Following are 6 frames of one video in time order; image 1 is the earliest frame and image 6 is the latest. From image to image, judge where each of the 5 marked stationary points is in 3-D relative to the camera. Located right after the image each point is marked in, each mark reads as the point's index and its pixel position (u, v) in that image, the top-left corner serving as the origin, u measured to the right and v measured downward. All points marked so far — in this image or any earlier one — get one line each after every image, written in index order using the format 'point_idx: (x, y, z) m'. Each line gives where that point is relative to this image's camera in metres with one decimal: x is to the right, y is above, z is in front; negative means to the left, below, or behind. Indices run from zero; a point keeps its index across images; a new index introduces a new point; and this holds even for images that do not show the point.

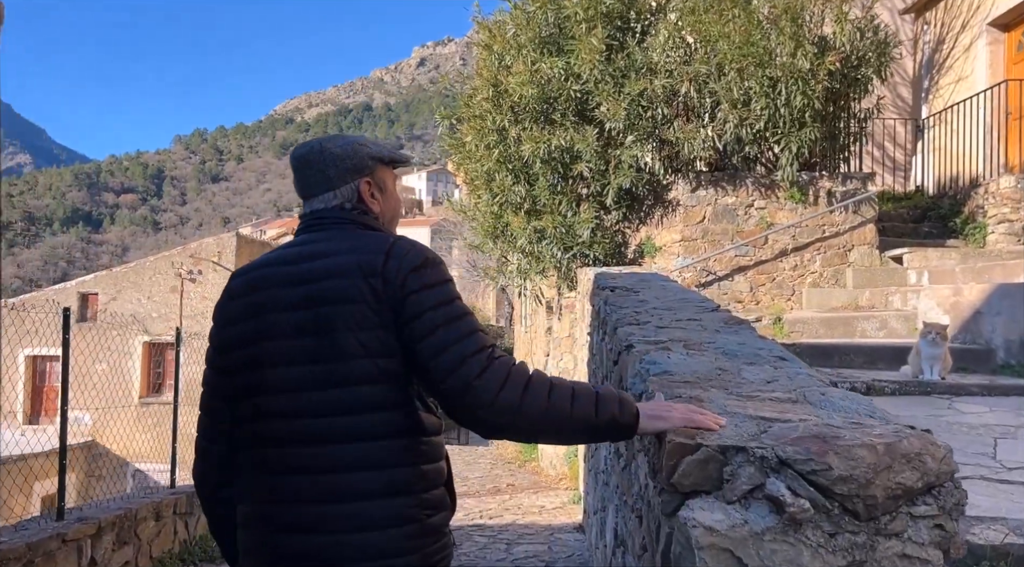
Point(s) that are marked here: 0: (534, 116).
0: (+0.2, +1.6, +8.4) m
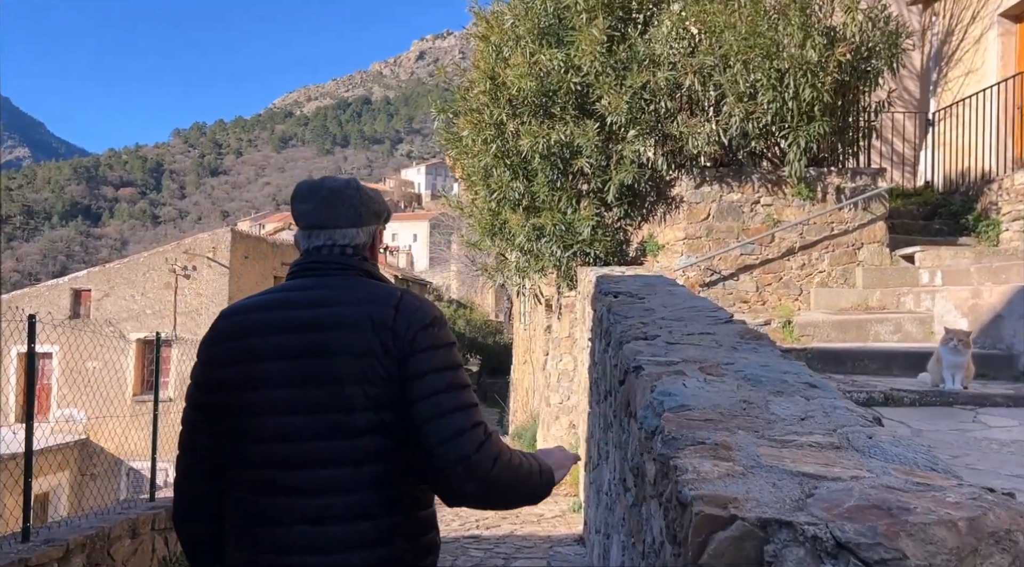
0: (+0.2, +1.6, +8.1) m
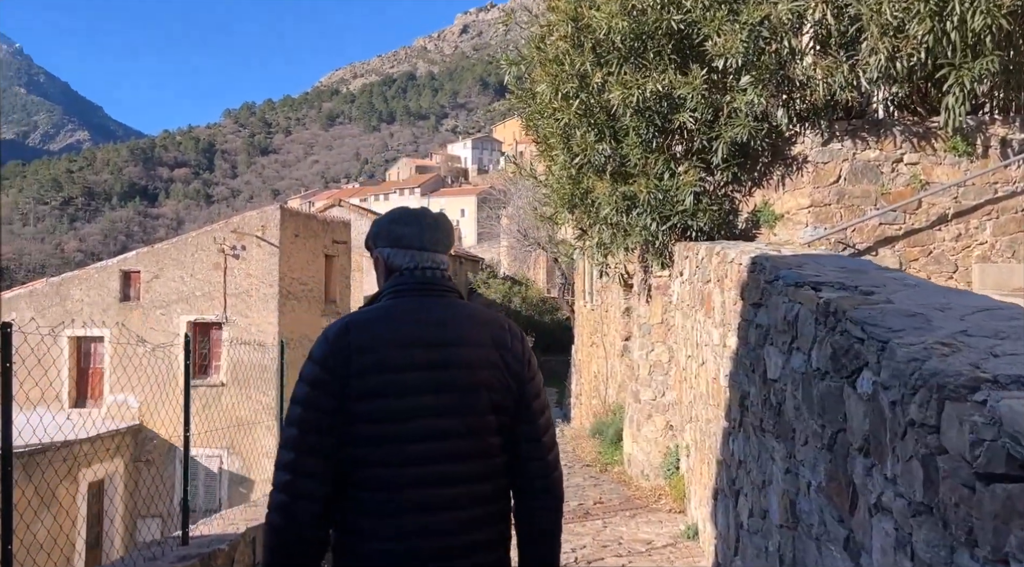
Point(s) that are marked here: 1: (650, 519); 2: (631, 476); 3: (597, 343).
0: (+0.9, +1.8, +6.9) m
1: (+1.0, -1.7, +6.4) m
2: (+1.1, -1.8, +8.2) m
3: (+1.3, -1.0, +13.9) m
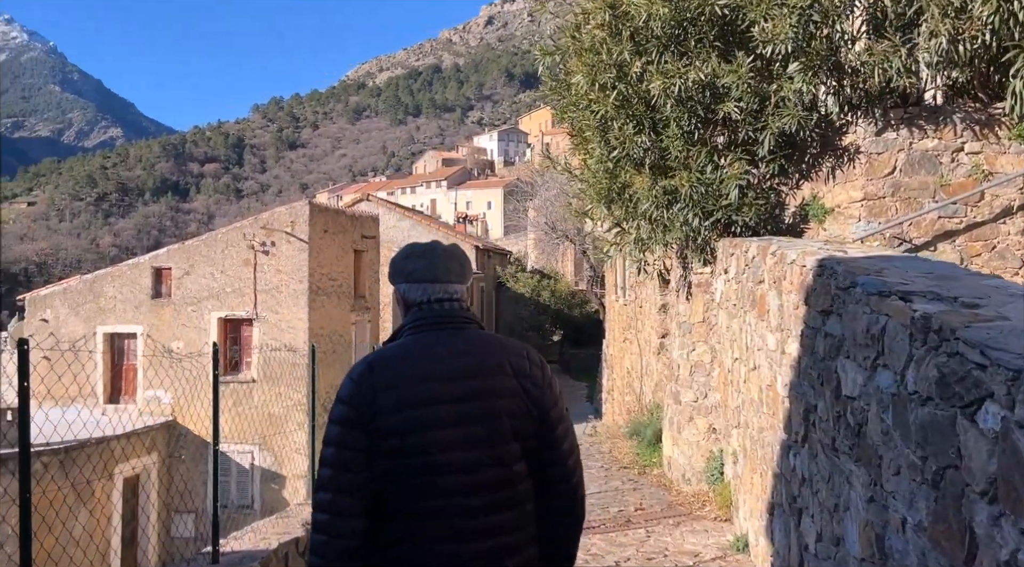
0: (+1.1, +1.8, +6.5) m
1: (+1.3, -1.7, +6.1) m
2: (+1.4, -1.8, +7.9) m
3: (+1.8, -0.9, +13.6) m
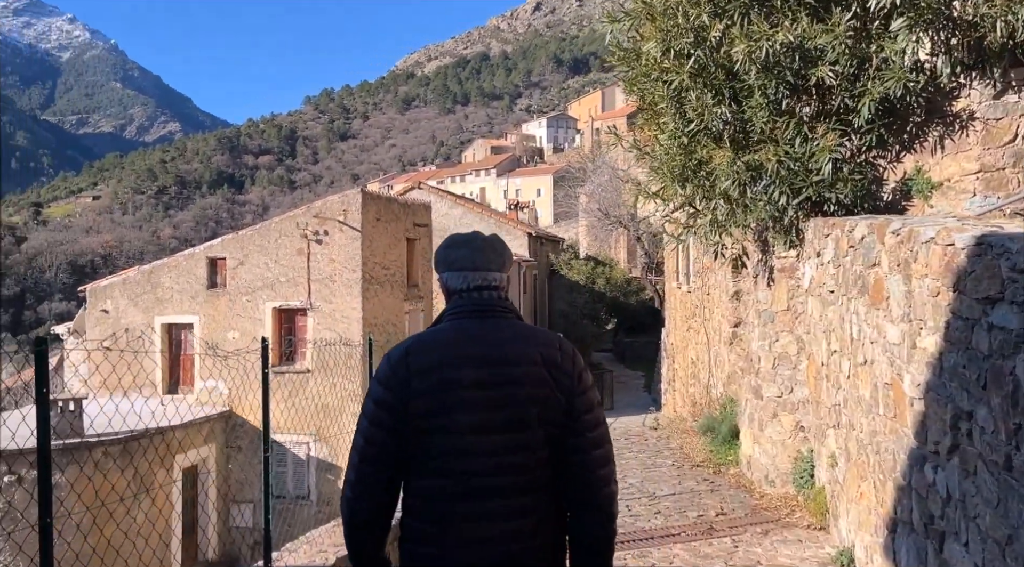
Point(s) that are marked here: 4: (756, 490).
0: (+1.6, +1.9, +5.9) m
1: (+1.8, -1.6, +5.6) m
2: (+2.0, -1.7, +7.3) m
3: (+2.7, -0.7, +13.0) m
4: (+2.0, -1.7, +7.1) m
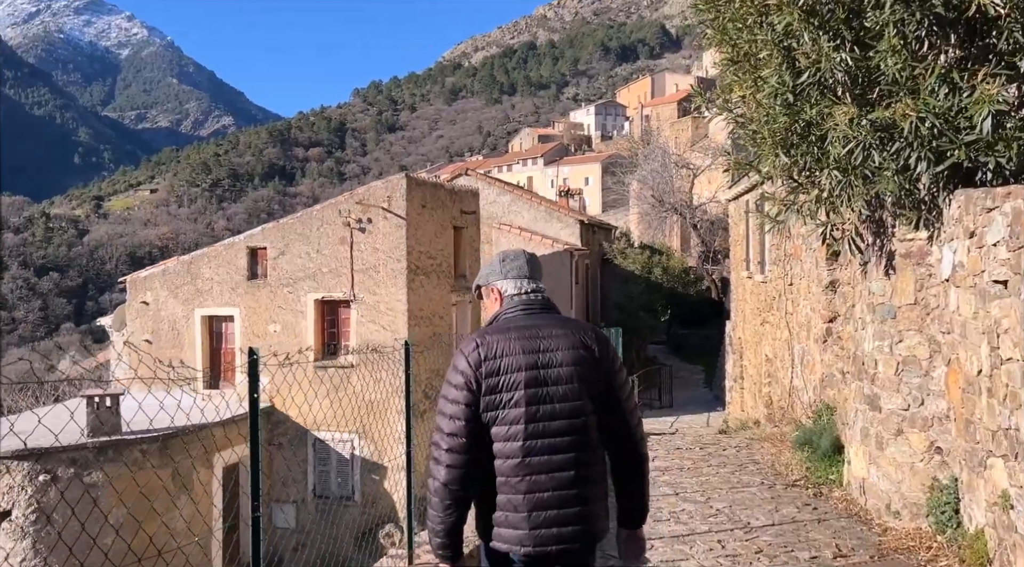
0: (+2.0, +2.0, +4.7) m
1: (+2.1, -1.6, +4.3) m
2: (+2.5, -1.6, +6.1) m
3: (+3.5, -0.5, +11.7) m
4: (+2.5, -1.6, +5.9) m
